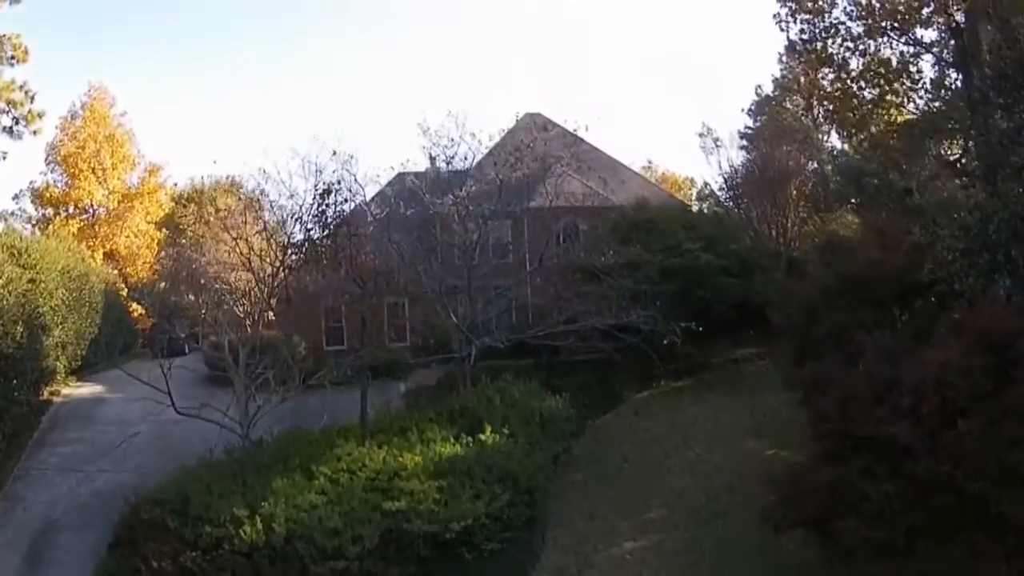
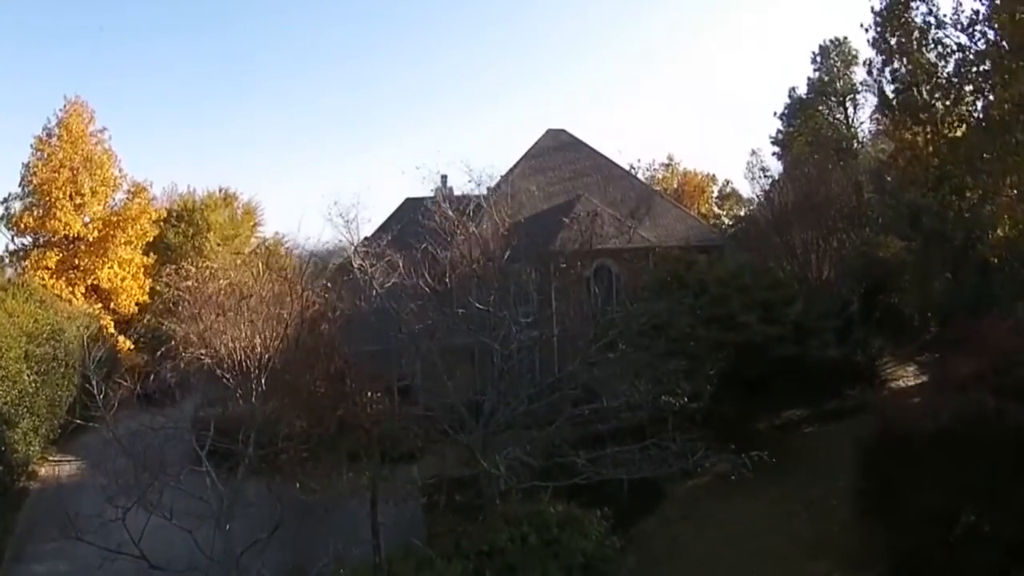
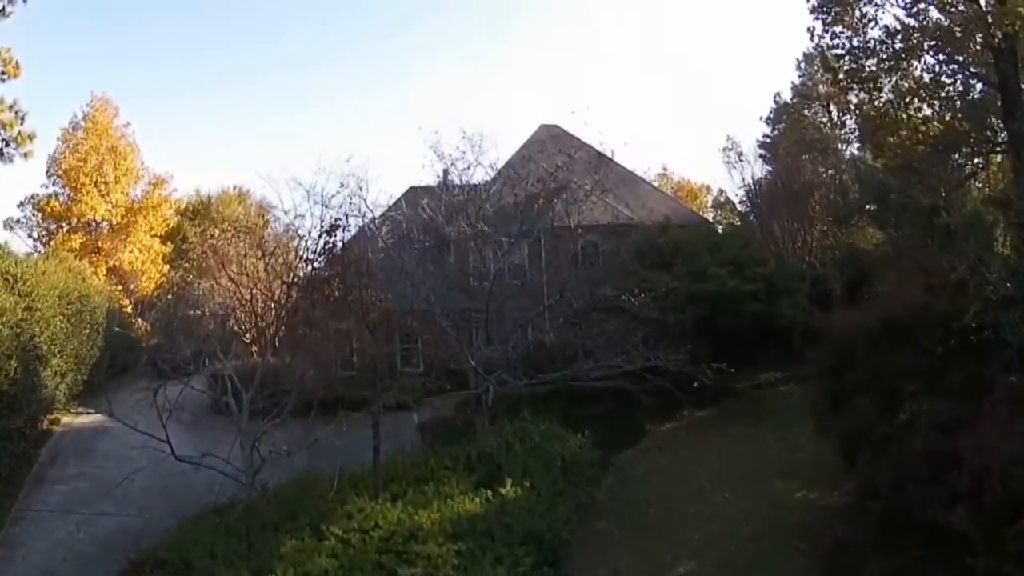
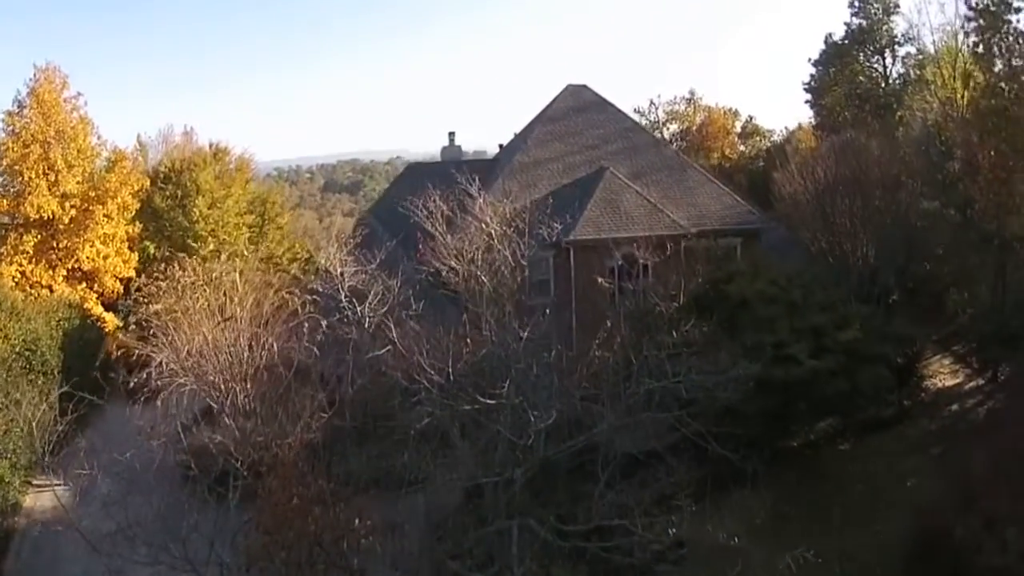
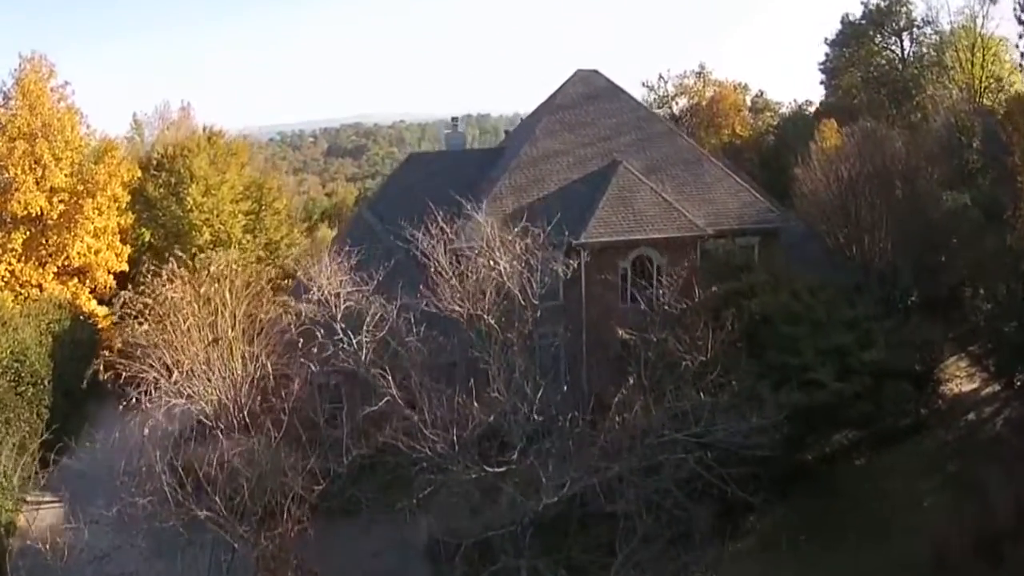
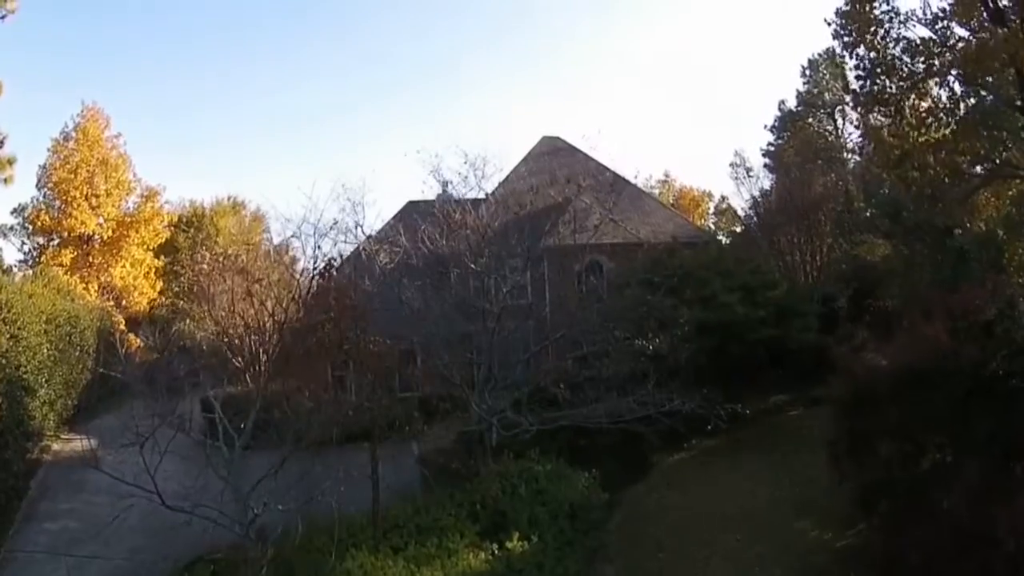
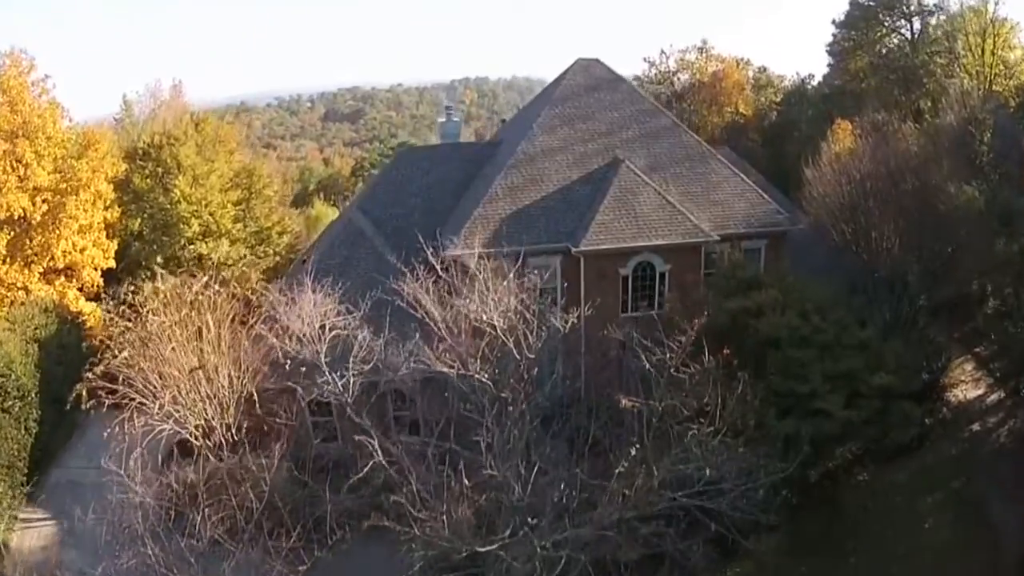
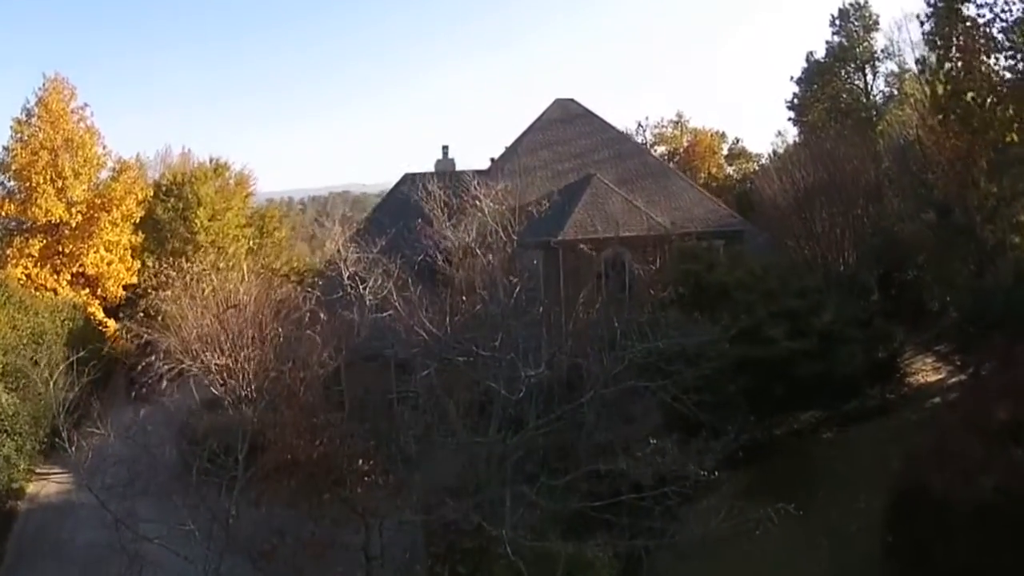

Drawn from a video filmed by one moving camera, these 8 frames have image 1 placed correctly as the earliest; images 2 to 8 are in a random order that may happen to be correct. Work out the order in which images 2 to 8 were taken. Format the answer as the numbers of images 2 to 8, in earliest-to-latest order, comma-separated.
3, 6, 2, 8, 4, 5, 7
